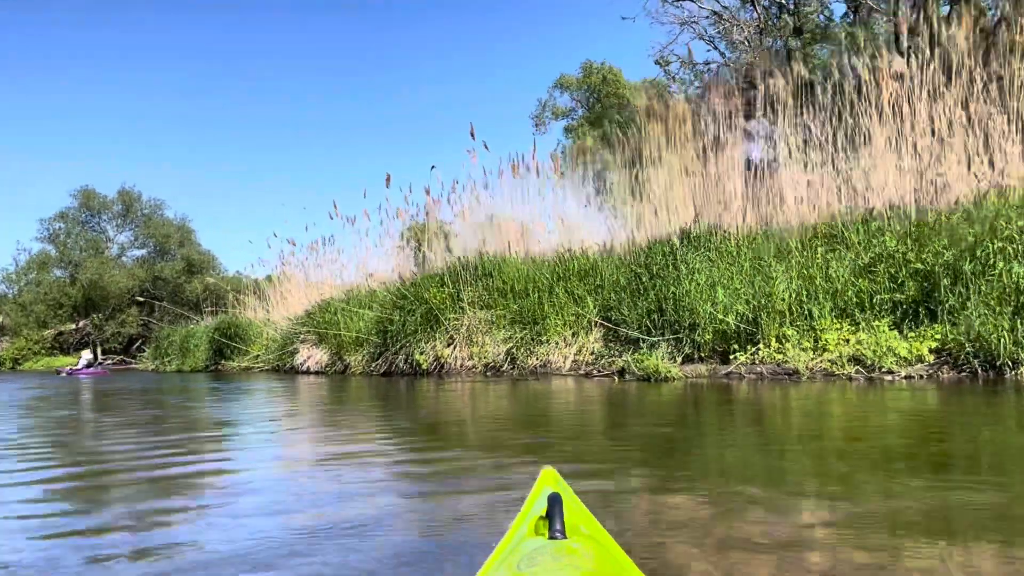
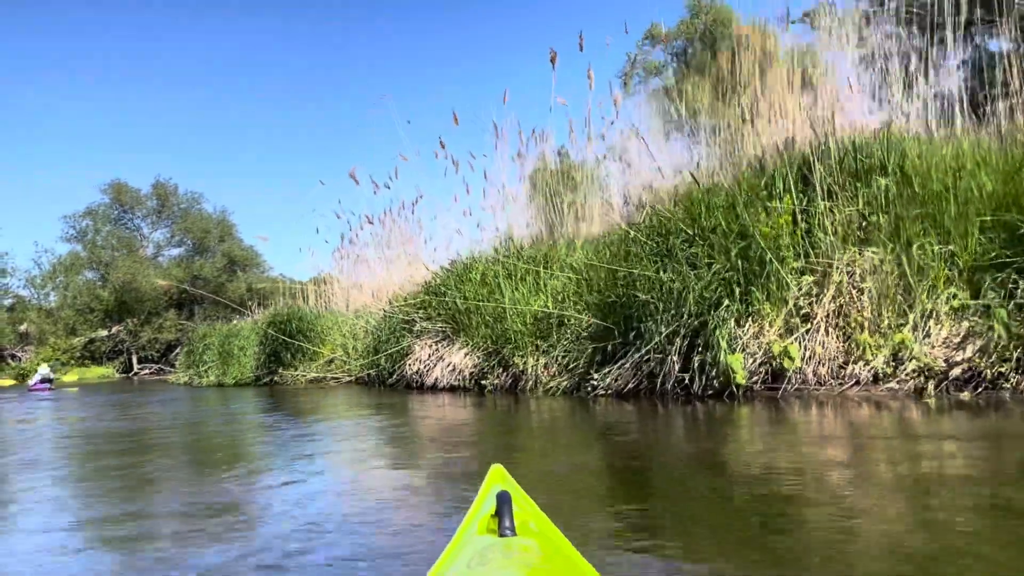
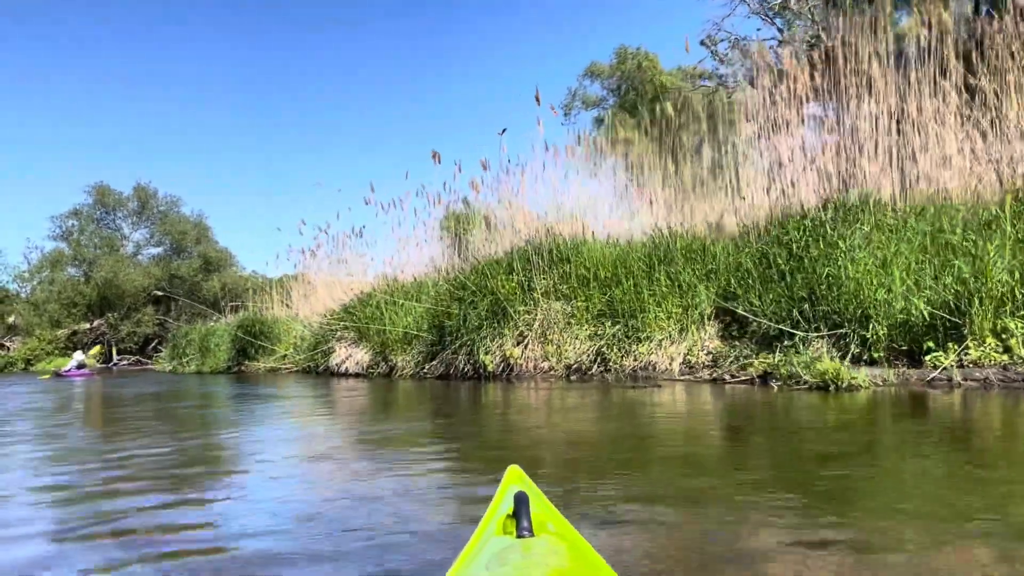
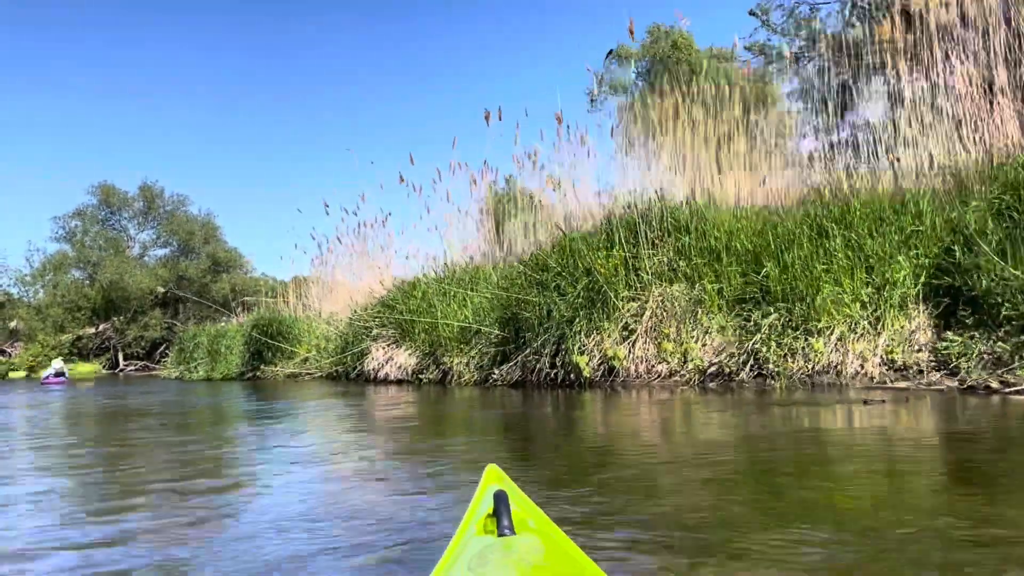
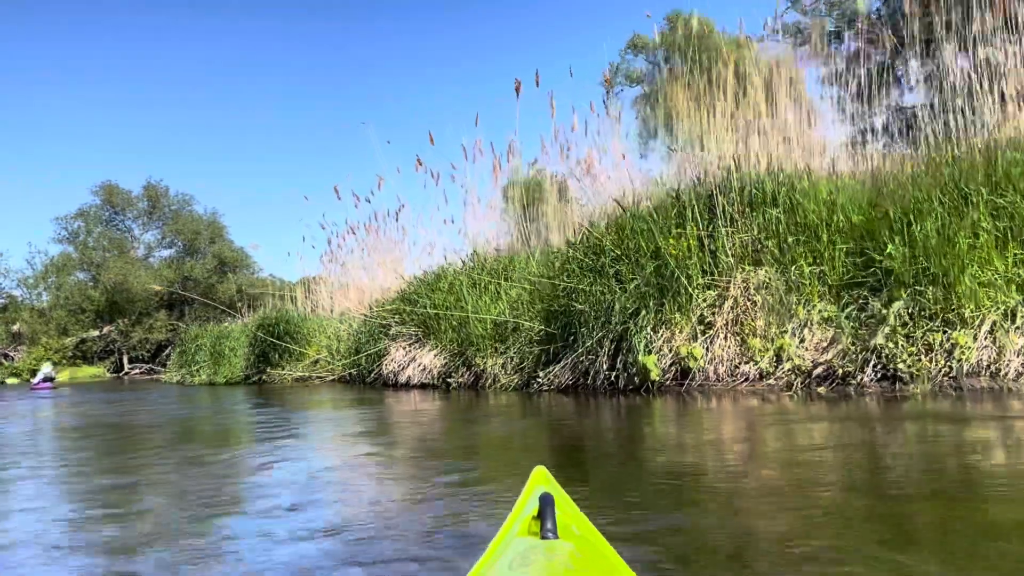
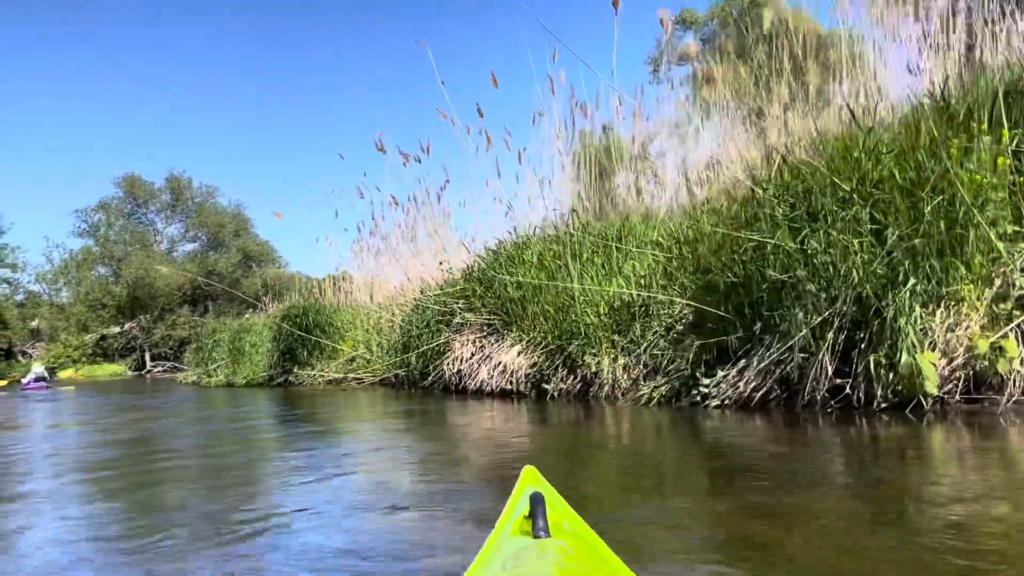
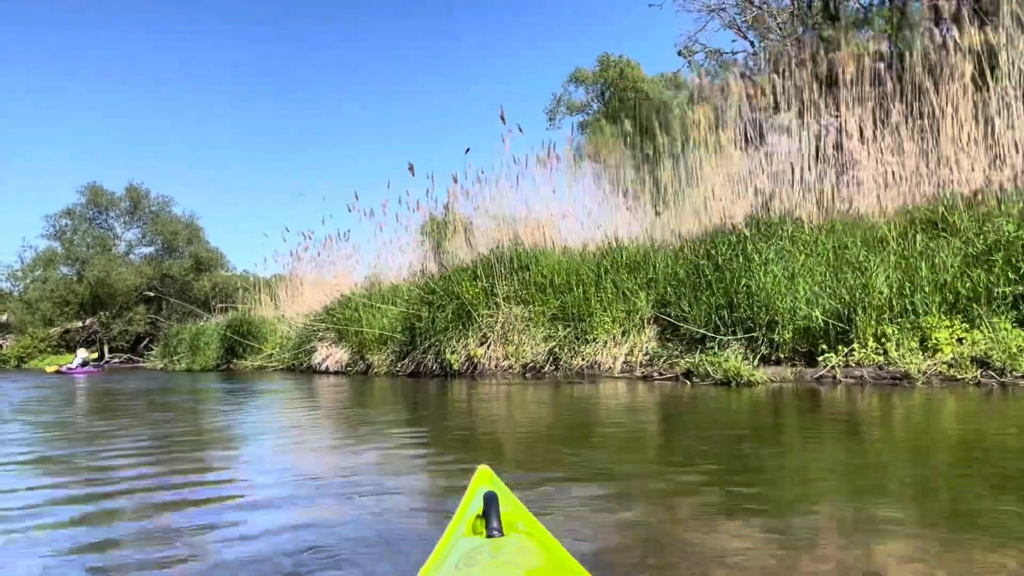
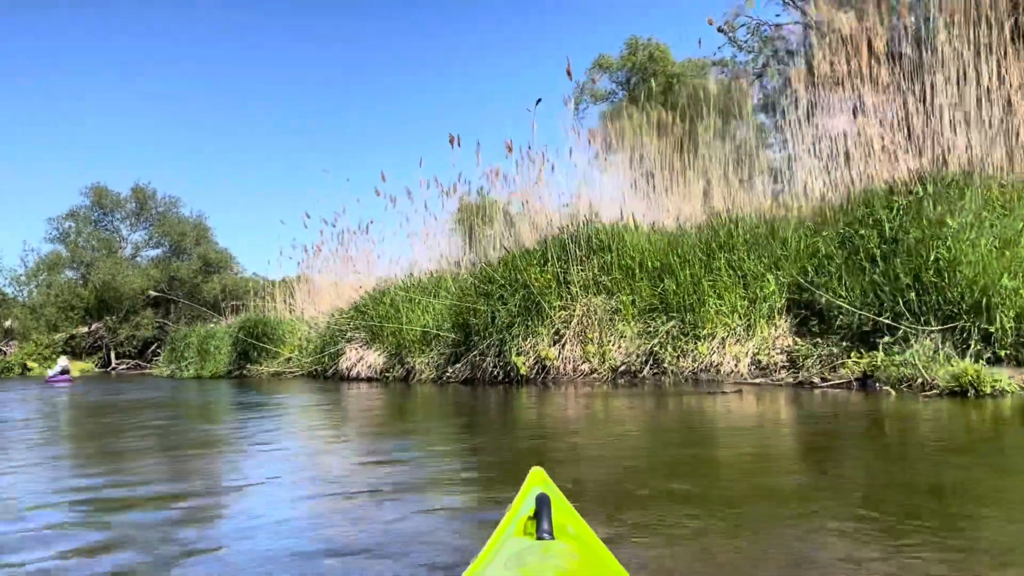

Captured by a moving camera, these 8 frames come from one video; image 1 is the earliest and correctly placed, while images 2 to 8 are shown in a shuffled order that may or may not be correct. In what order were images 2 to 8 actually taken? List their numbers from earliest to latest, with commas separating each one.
7, 3, 8, 4, 5, 2, 6
